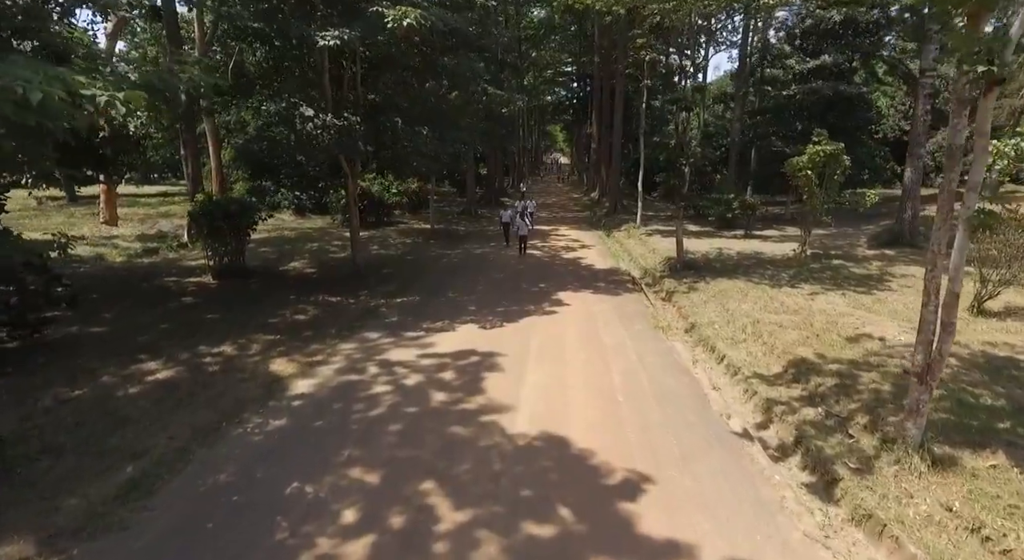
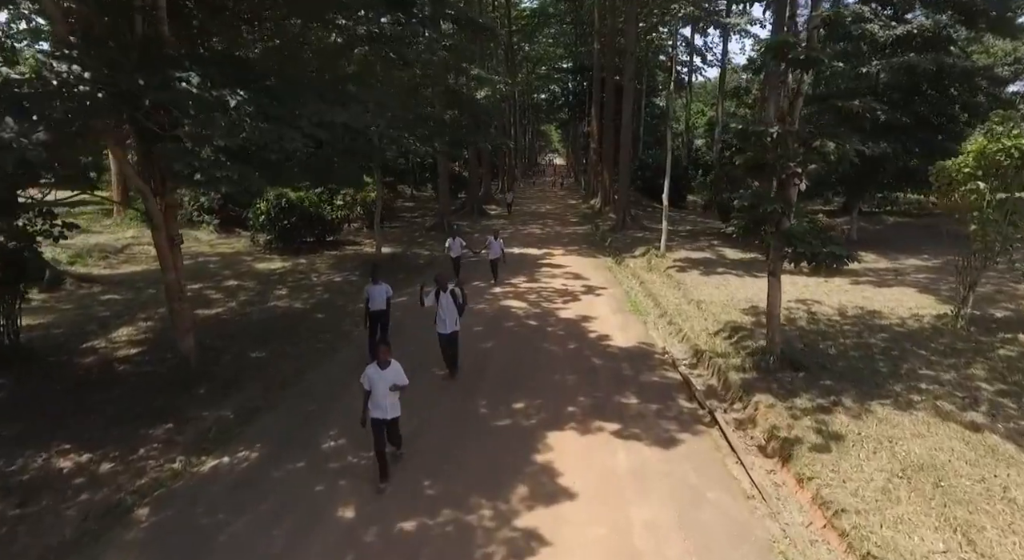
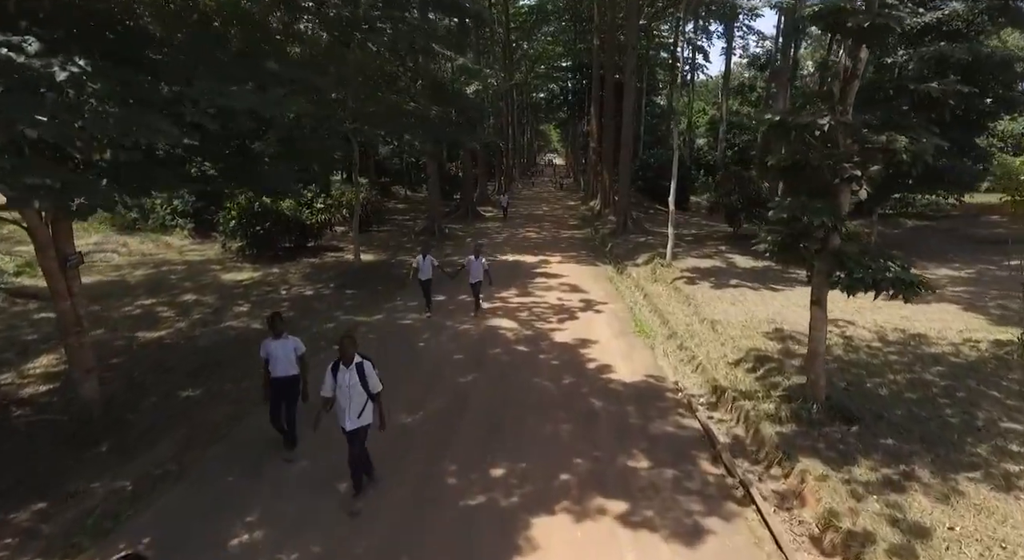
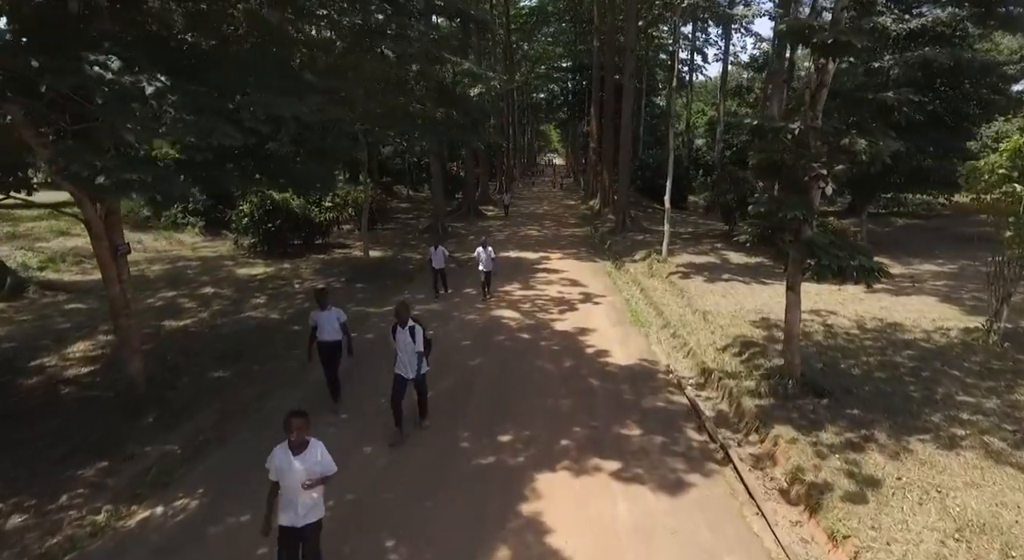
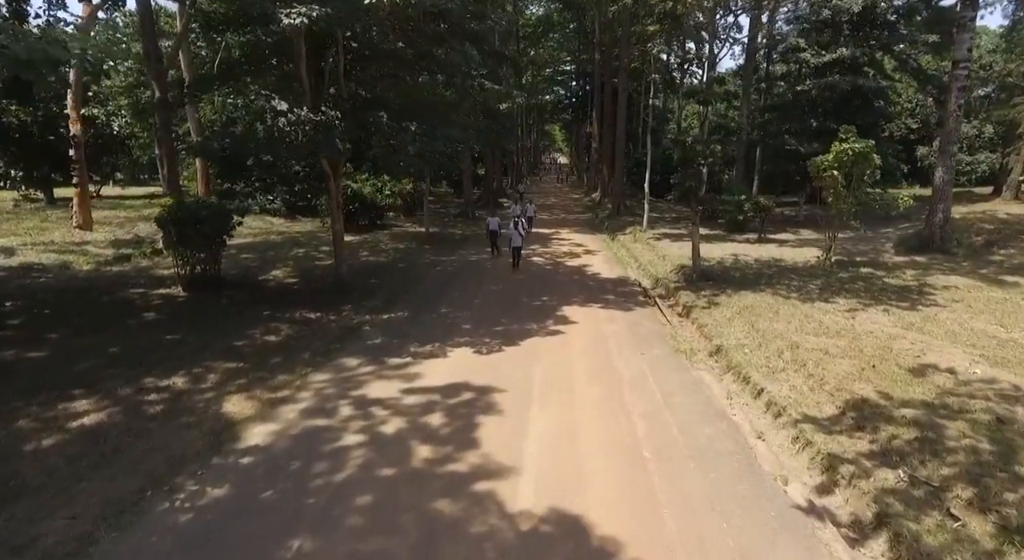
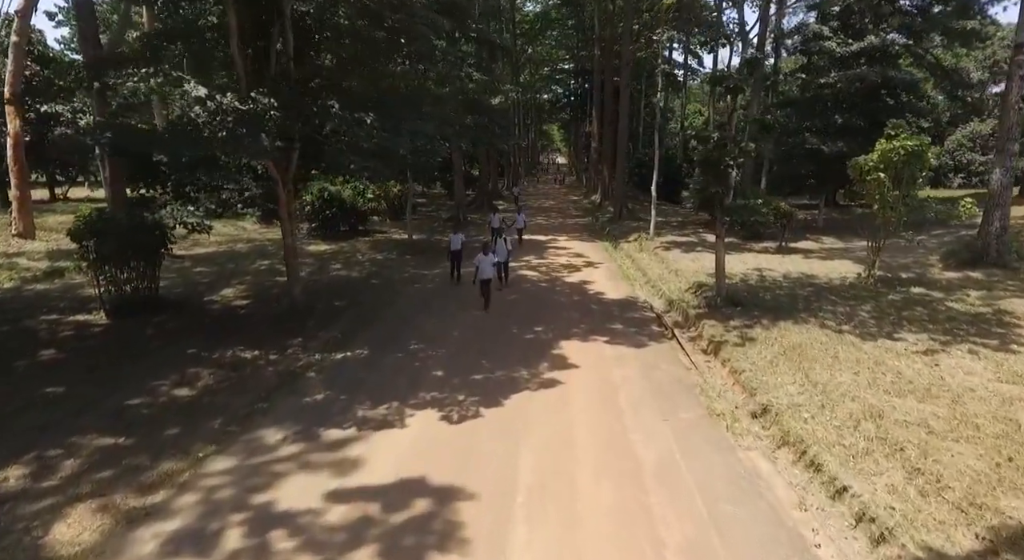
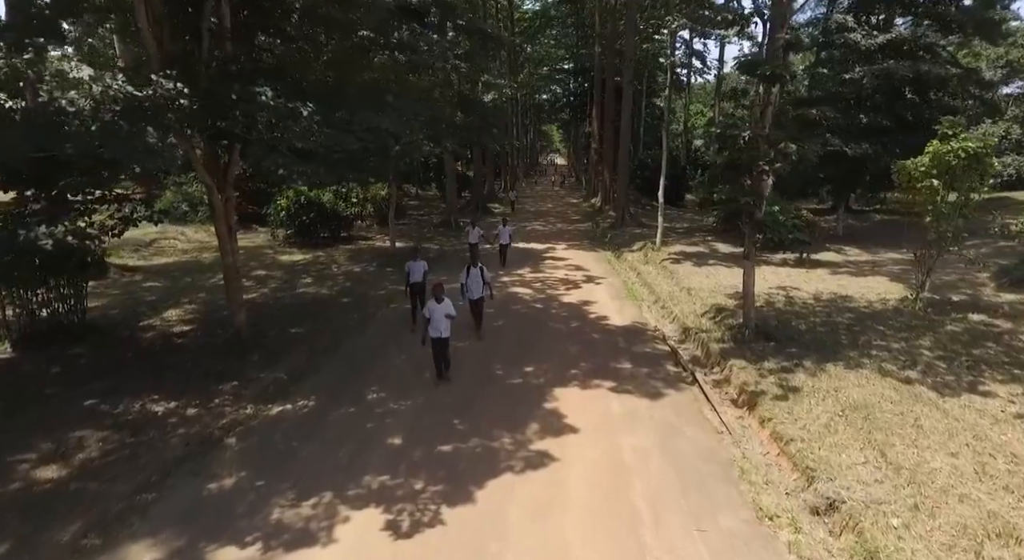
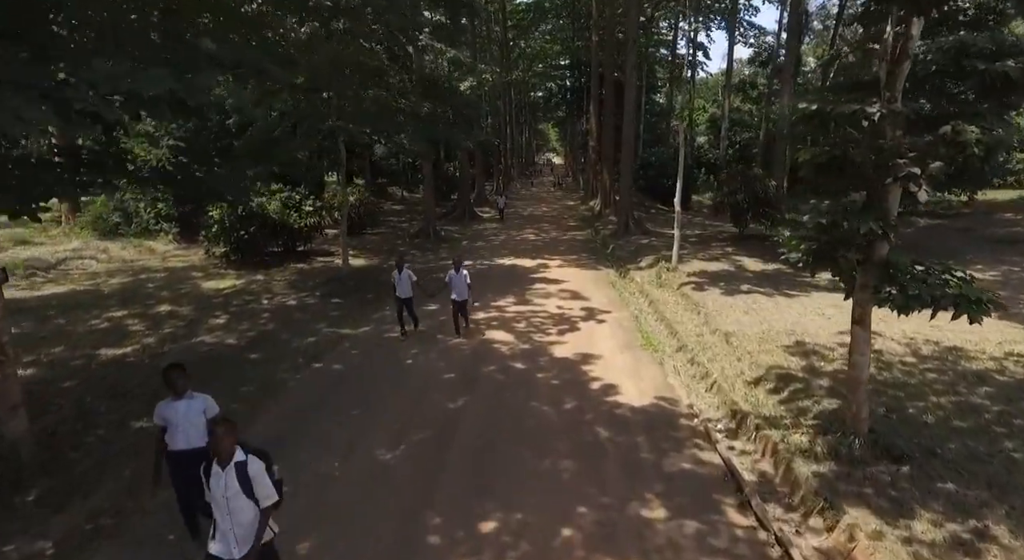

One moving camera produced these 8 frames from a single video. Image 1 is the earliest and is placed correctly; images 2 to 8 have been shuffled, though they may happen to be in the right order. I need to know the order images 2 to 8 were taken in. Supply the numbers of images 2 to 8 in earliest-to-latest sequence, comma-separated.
5, 6, 7, 2, 4, 3, 8
